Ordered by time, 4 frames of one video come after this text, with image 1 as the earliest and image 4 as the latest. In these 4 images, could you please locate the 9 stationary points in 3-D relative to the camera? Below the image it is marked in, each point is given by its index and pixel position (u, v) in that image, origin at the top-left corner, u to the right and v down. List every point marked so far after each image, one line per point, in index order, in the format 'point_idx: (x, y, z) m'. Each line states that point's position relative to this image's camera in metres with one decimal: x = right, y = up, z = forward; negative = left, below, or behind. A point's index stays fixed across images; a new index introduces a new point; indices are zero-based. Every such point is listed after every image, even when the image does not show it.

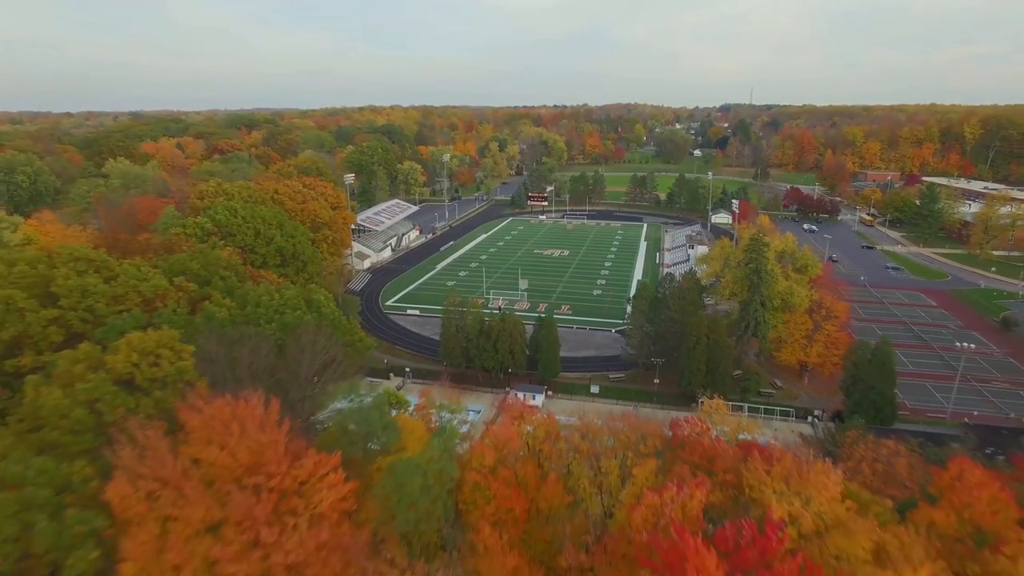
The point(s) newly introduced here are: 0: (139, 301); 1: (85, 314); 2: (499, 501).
0: (-10.1, -0.3, +15.6) m
1: (-11.1, -0.7, +14.9) m
2: (-0.2, -3.5, +9.0) m
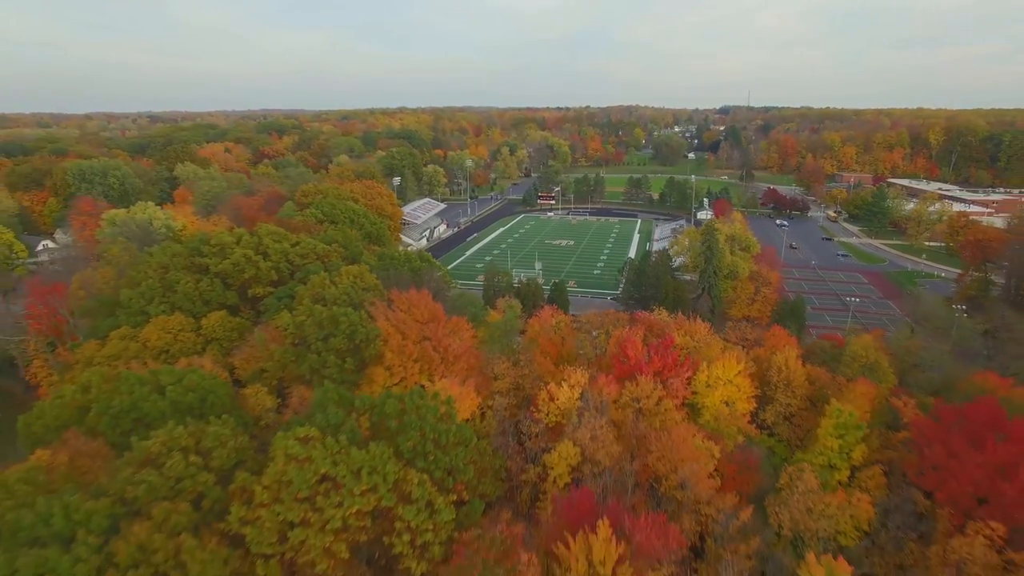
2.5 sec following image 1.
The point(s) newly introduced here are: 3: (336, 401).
0: (-8.8, +1.4, +25.1) m
1: (-9.8, +1.0, +24.5) m
2: (+1.1, -1.9, +18.6) m
3: (-4.1, -2.6, +12.9) m
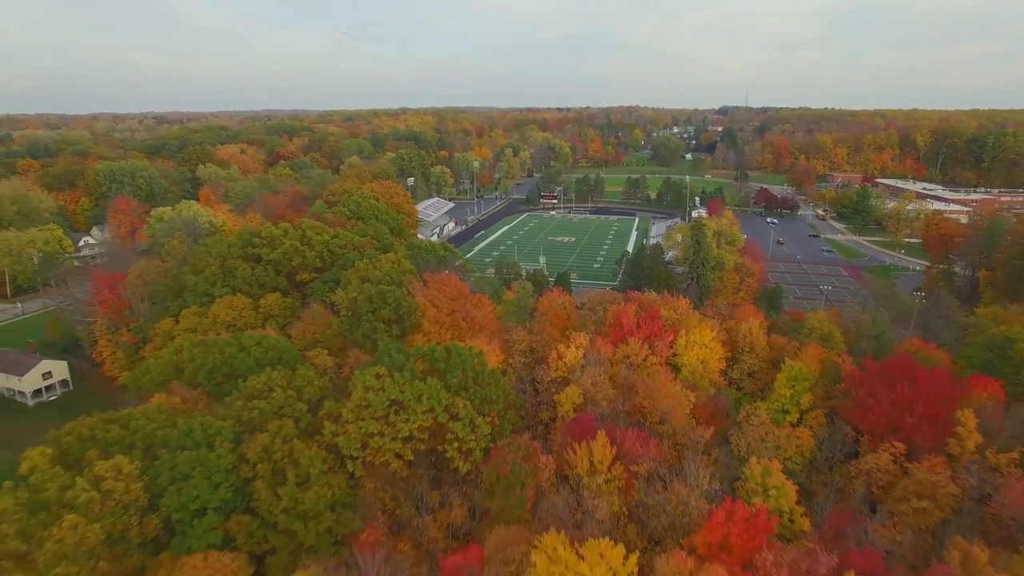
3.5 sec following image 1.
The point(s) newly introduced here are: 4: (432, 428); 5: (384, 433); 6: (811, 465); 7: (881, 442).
0: (-8.2, +2.0, +28.9) m
1: (-9.3, +1.7, +28.2) m
2: (+1.7, -1.2, +22.3) m
3: (-3.5, -1.9, +16.7) m
4: (-2.1, -3.7, +14.8) m
5: (-3.3, -3.7, +14.2) m
6: (+9.0, -5.3, +16.8) m
7: (+10.9, -4.5, +16.4) m
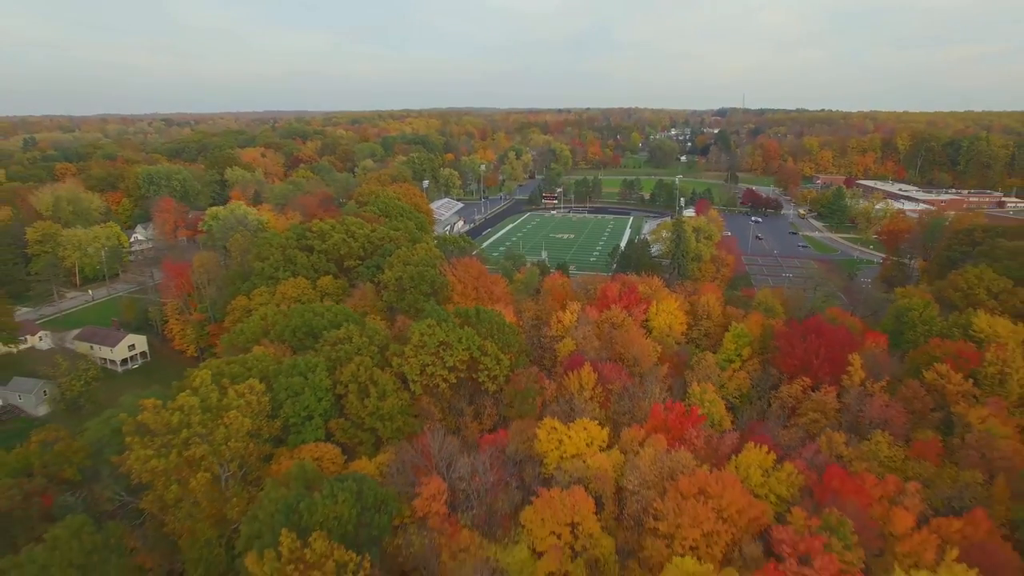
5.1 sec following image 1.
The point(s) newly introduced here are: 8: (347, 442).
0: (-7.8, +2.9, +34.8) m
1: (-8.8, +2.6, +34.1) m
2: (+2.2, -0.3, +28.2) m
3: (-3.1, -1.0, +22.6) m
4: (-1.7, -2.8, +20.7) m
5: (-2.8, -2.8, +20.1) m
6: (+9.5, -4.4, +22.7) m
7: (+11.3, -3.6, +22.3) m
8: (-5.7, -5.3, +19.1) m
